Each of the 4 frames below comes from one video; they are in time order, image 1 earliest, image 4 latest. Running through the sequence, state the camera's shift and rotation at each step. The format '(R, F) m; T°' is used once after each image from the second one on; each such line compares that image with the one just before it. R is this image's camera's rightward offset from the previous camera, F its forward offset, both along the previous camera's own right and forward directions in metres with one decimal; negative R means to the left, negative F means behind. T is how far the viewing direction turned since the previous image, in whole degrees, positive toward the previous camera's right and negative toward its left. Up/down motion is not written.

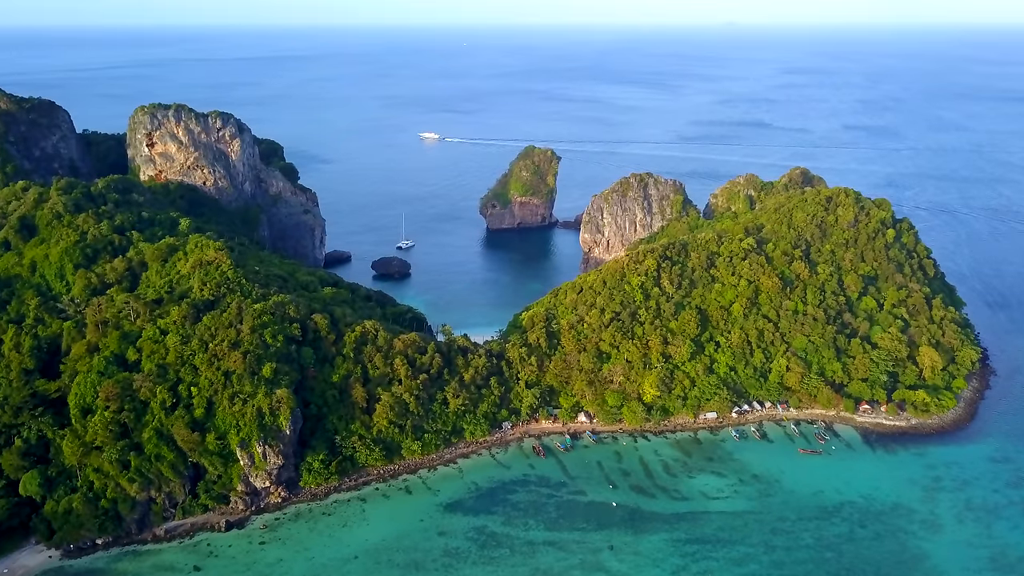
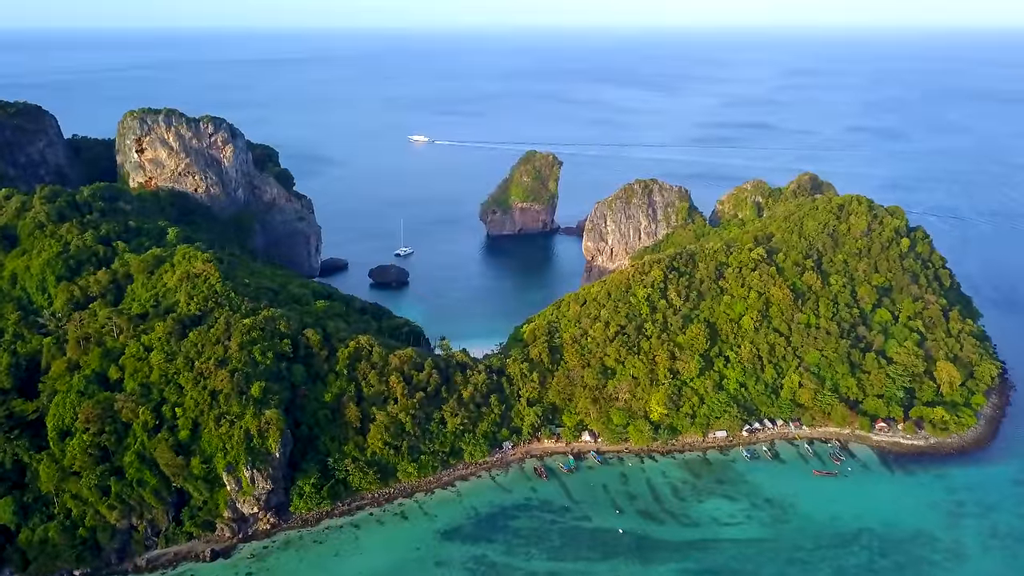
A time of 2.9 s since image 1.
(0.0, +1.5) m; 0°
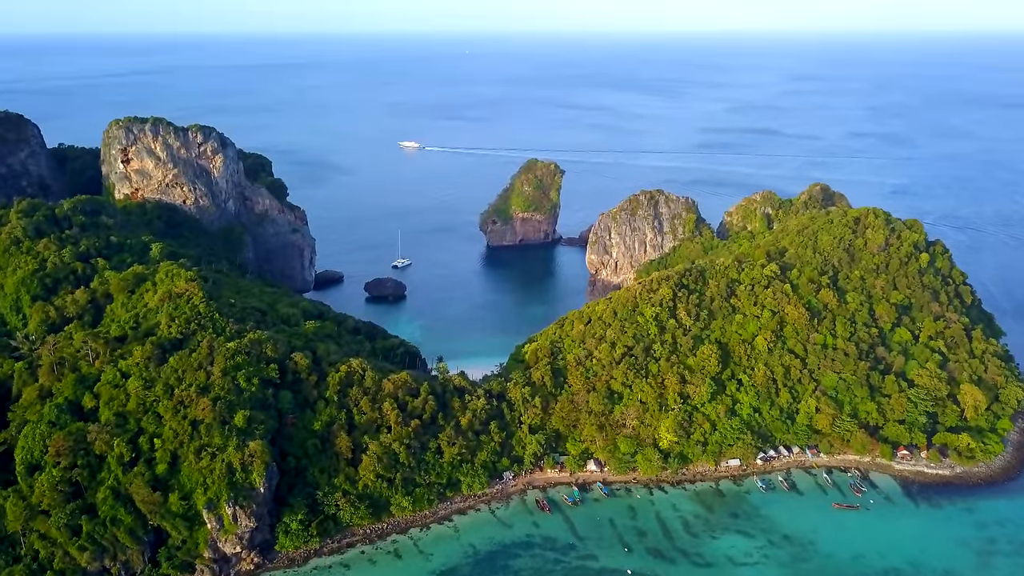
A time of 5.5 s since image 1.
(0.0, +1.9) m; 0°
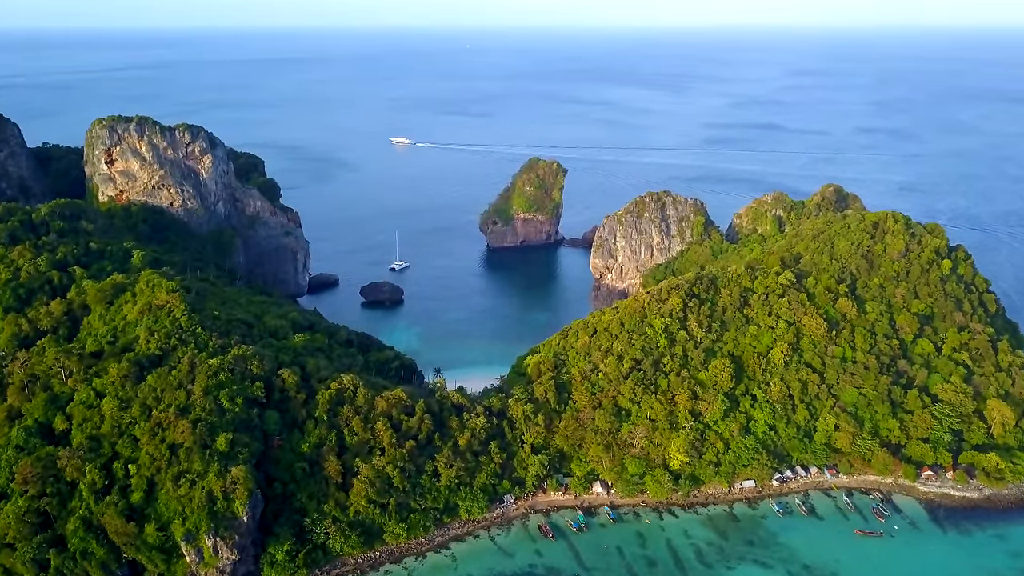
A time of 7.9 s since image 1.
(0.0, +2.0) m; 0°
